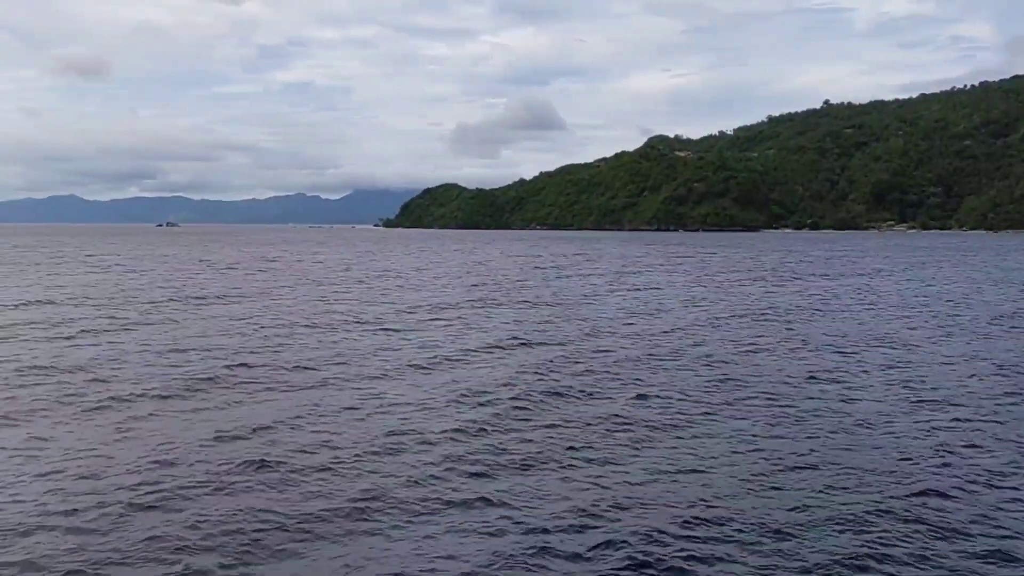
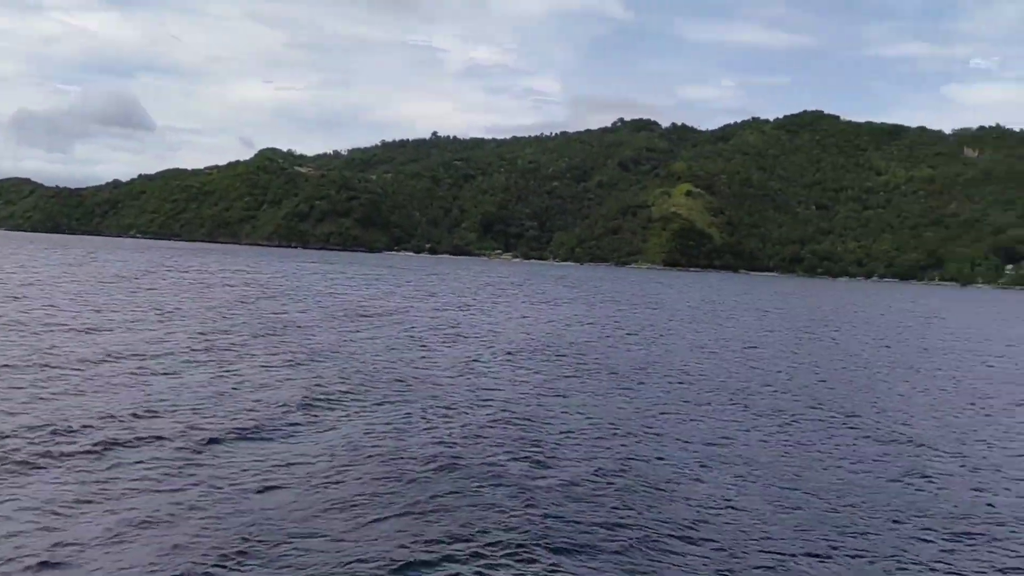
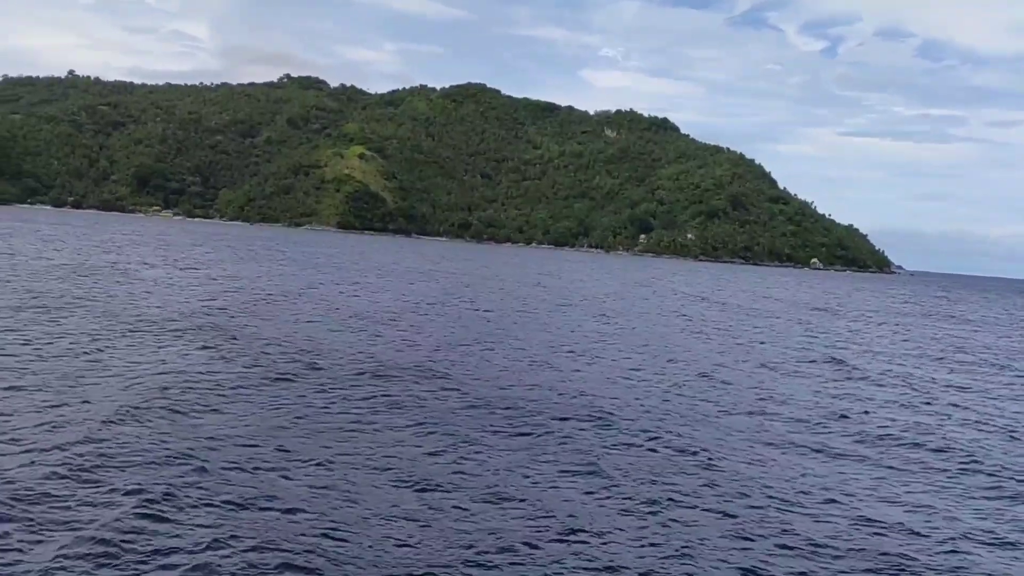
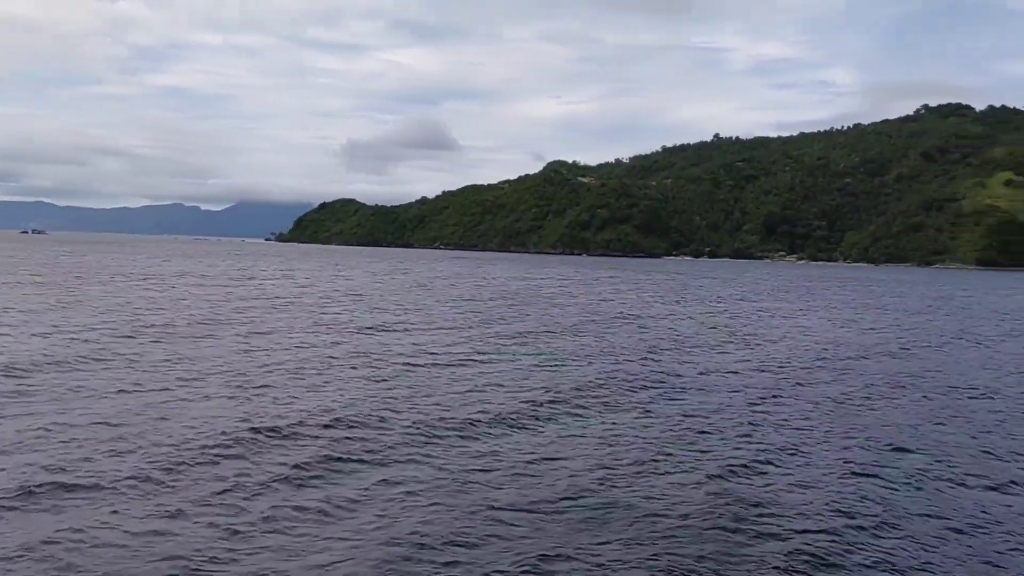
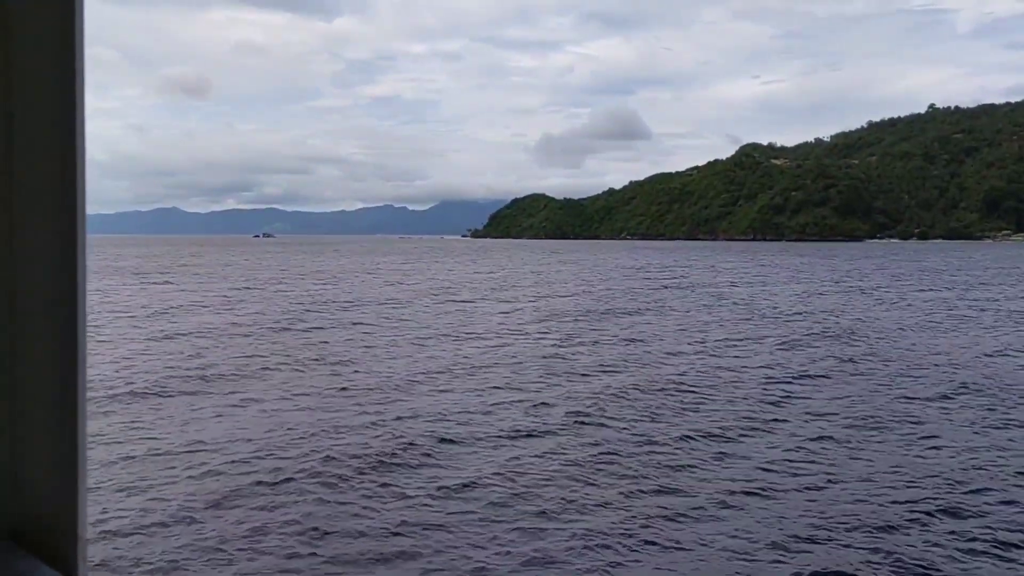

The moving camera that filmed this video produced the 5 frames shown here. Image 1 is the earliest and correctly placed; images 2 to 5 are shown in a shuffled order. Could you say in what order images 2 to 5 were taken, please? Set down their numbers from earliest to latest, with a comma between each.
5, 4, 2, 3
